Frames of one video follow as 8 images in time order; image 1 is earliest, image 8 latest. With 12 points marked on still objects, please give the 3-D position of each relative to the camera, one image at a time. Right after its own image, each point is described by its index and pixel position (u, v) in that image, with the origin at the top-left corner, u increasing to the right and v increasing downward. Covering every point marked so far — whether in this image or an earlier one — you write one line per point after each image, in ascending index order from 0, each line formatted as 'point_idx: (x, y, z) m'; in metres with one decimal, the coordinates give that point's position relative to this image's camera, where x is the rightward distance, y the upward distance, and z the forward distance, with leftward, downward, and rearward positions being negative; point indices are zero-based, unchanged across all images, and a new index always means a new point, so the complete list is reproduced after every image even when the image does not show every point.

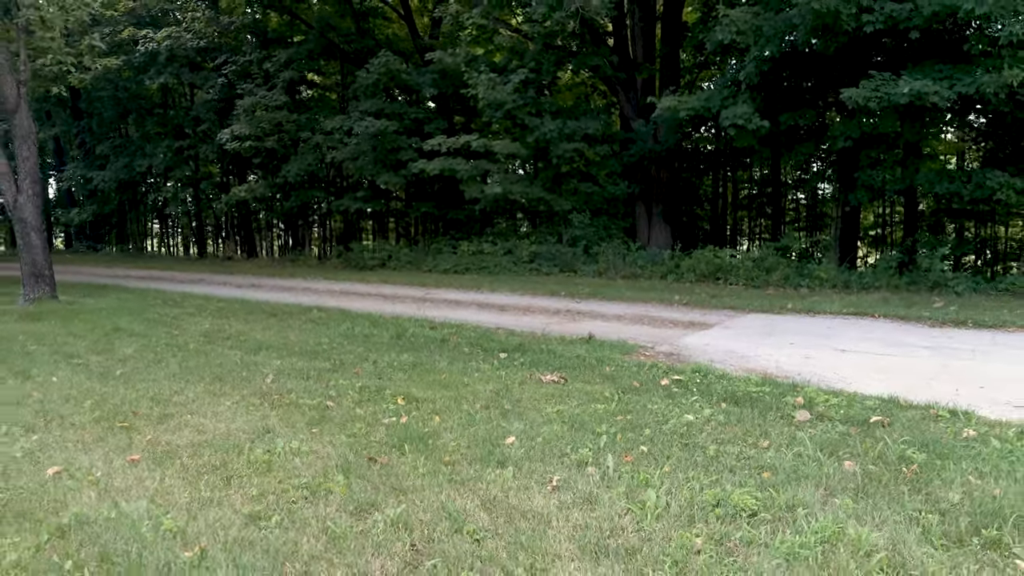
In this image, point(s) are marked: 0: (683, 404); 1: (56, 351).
0: (+0.6, -0.4, +4.2) m
1: (-2.4, -0.3, +6.3) m
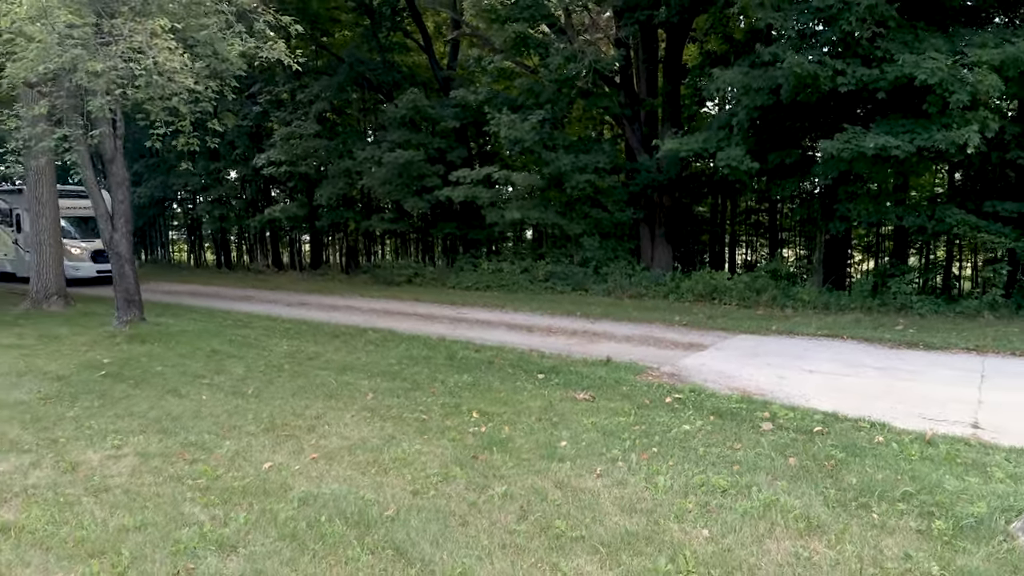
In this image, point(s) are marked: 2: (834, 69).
0: (+0.8, -0.6, +5.8) m
1: (-2.2, -0.6, +7.9) m
2: (+3.0, +2.0, +10.8) m
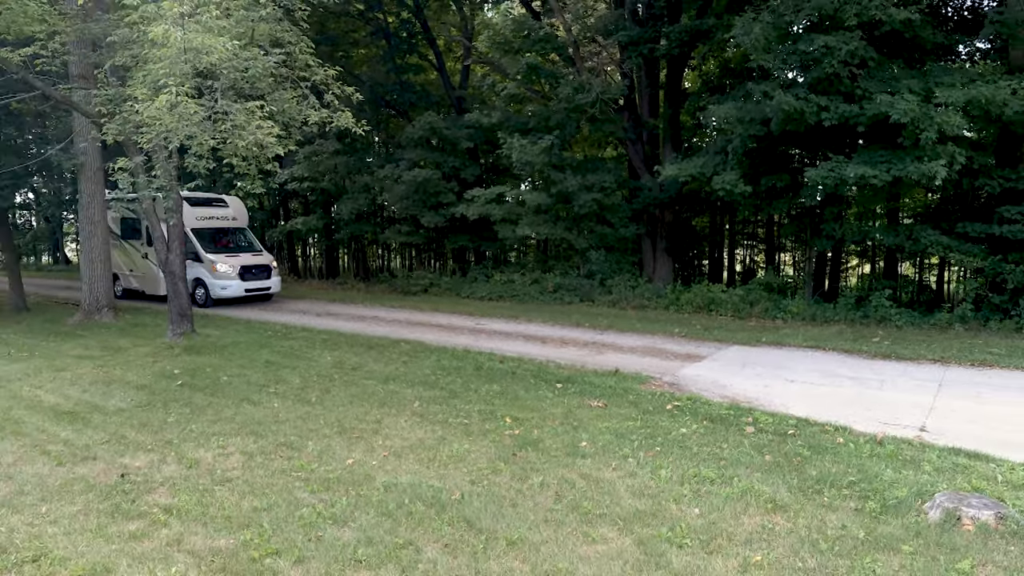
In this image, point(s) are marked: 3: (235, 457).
0: (+1.0, -0.8, +7.0) m
1: (-2.0, -0.7, +9.1) m
2: (+3.1, +1.9, +12.0) m
3: (-1.4, -0.9, +6.0) m
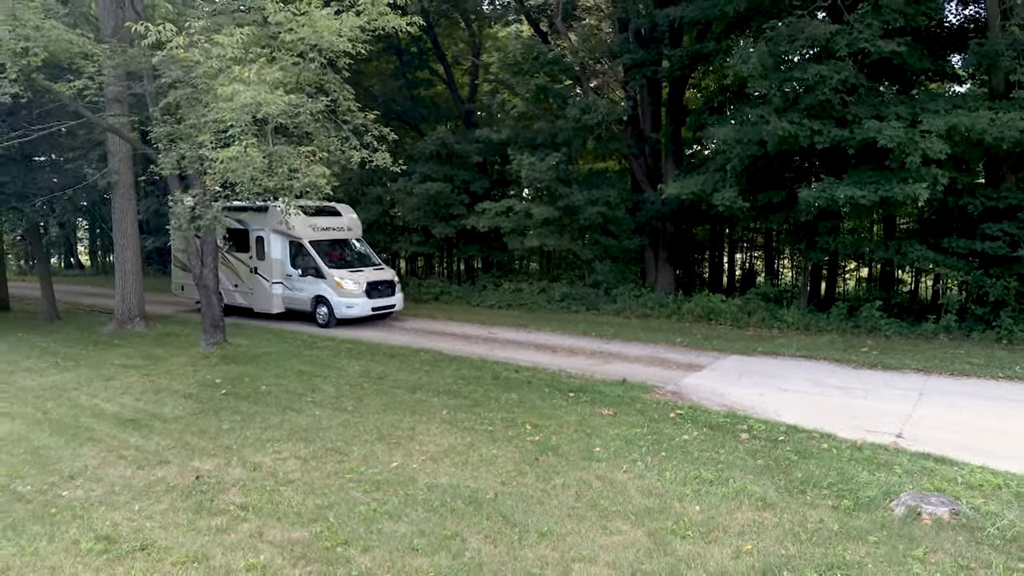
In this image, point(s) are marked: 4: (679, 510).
0: (+1.1, -0.9, +7.8) m
1: (-1.9, -0.9, +9.9) m
2: (+3.3, +1.7, +12.8) m
3: (-1.3, -1.0, +6.9) m
4: (+0.8, -1.0, +5.5) m
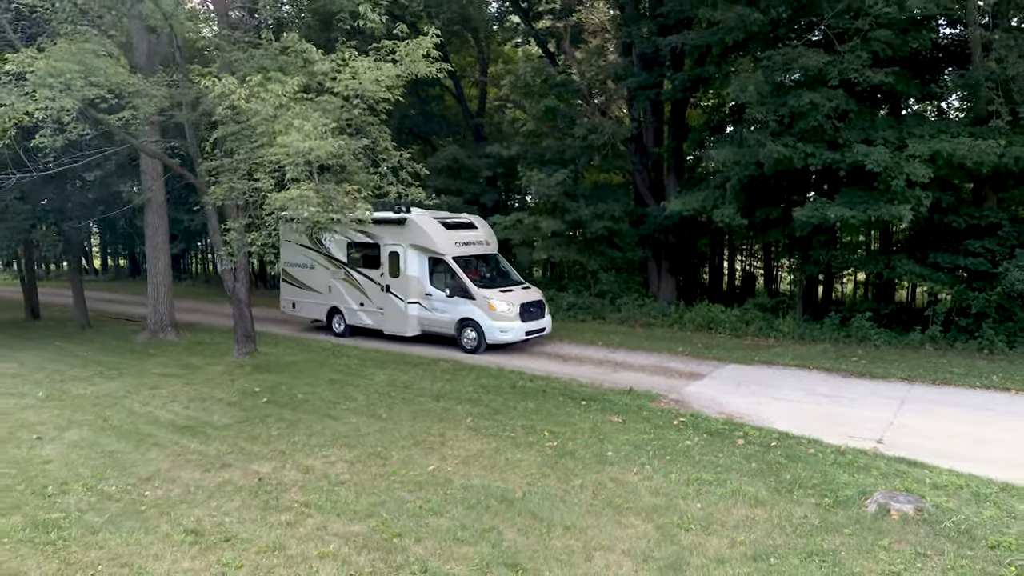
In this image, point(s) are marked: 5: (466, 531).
0: (+1.3, -1.1, +8.7) m
1: (-1.8, -1.0, +10.8) m
2: (+3.4, +1.6, +13.7) m
3: (-1.1, -1.2, +7.8) m
4: (+0.9, -1.2, +6.4) m
5: (-0.2, -1.2, +6.0) m
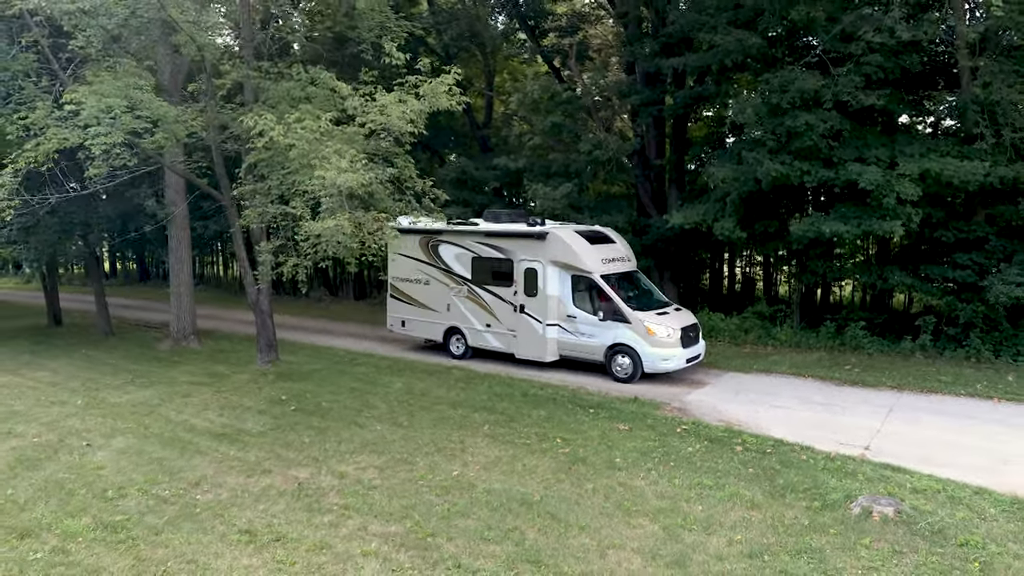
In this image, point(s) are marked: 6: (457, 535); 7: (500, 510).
0: (+1.4, -1.2, +9.4) m
1: (-1.6, -1.1, +11.5) m
2: (+3.5, +1.4, +14.4) m
3: (-1.0, -1.3, +8.4) m
4: (+1.1, -1.3, +7.1) m
5: (-0.1, -1.4, +6.7) m
6: (-0.3, -1.4, +6.6) m
7: (-0.1, -1.4, +7.2) m
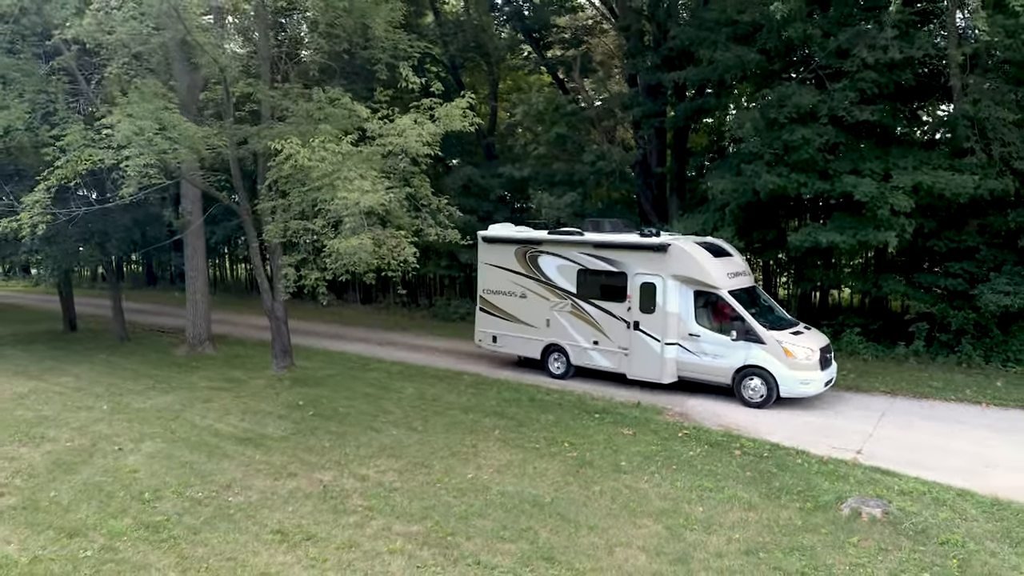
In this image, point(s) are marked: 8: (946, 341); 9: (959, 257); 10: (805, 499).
0: (+1.5, -1.3, +9.9) m
1: (-1.6, -1.3, +12.0) m
2: (+3.6, +1.3, +14.9) m
3: (-0.9, -1.4, +9.0) m
4: (+1.1, -1.4, +7.6) m
5: (0.0, -1.5, +7.2) m
6: (-0.2, -1.5, +7.2) m
7: (0.0, -1.5, +7.7) m
8: (+5.7, -0.7, +15.4) m
9: (+5.9, +0.4, +15.5) m
10: (+2.0, -1.4, +7.9) m
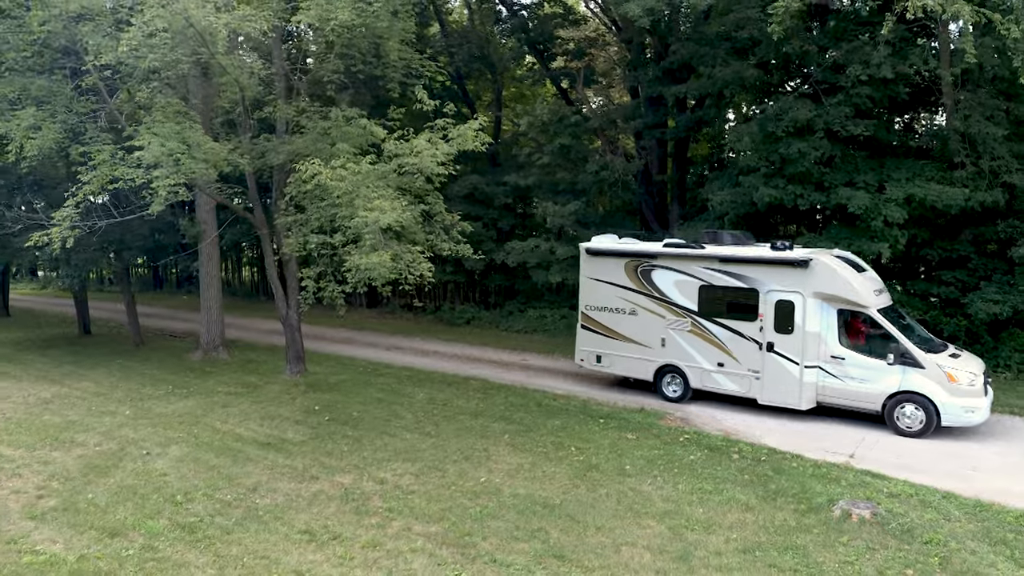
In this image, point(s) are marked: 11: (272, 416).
0: (+1.6, -1.4, +10.4) m
1: (-1.5, -1.4, +12.5) m
2: (+3.7, +1.2, +15.4) m
3: (-0.8, -1.5, +9.5) m
4: (+1.2, -1.5, +8.1) m
5: (+0.1, -1.6, +7.7) m
6: (-0.1, -1.6, +7.7) m
7: (+0.1, -1.6, +8.2) m
8: (+5.8, -0.8, +15.9) m
9: (+6.0, +0.3, +16.0) m
10: (+2.0, -1.5, +8.4) m
11: (-2.6, -1.4, +12.6) m
